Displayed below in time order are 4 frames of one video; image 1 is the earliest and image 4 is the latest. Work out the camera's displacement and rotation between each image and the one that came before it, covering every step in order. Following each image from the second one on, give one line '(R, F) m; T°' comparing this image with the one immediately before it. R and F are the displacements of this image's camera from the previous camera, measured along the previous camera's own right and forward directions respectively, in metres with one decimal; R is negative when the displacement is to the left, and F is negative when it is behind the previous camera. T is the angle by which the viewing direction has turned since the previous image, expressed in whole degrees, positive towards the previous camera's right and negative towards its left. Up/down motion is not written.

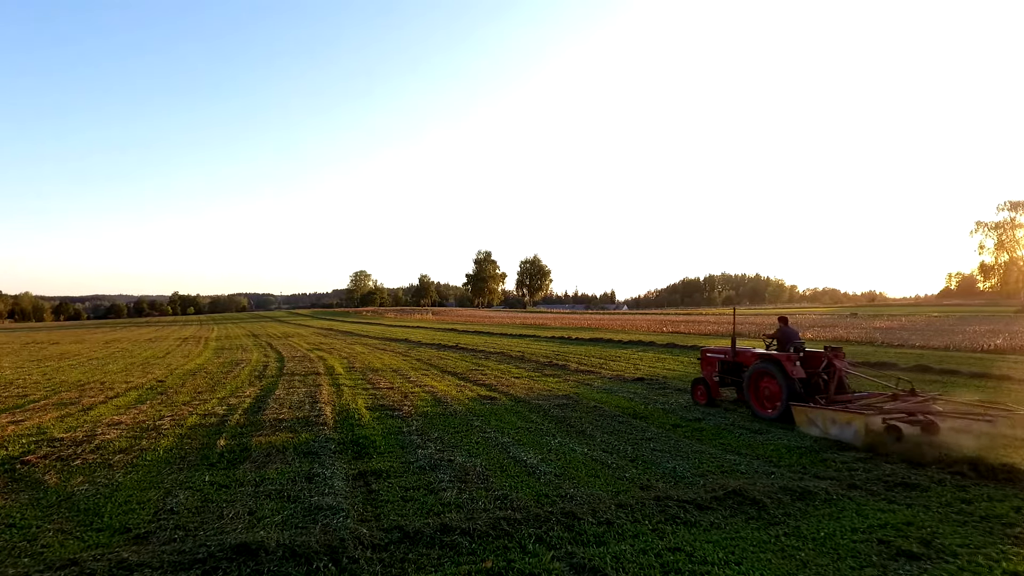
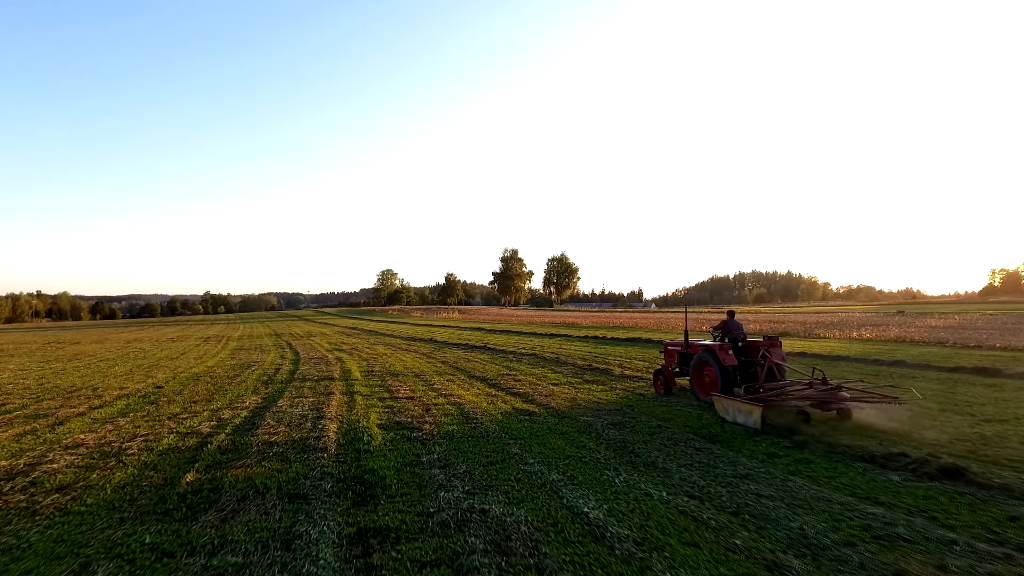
(-0.3, +1.8) m; -3°
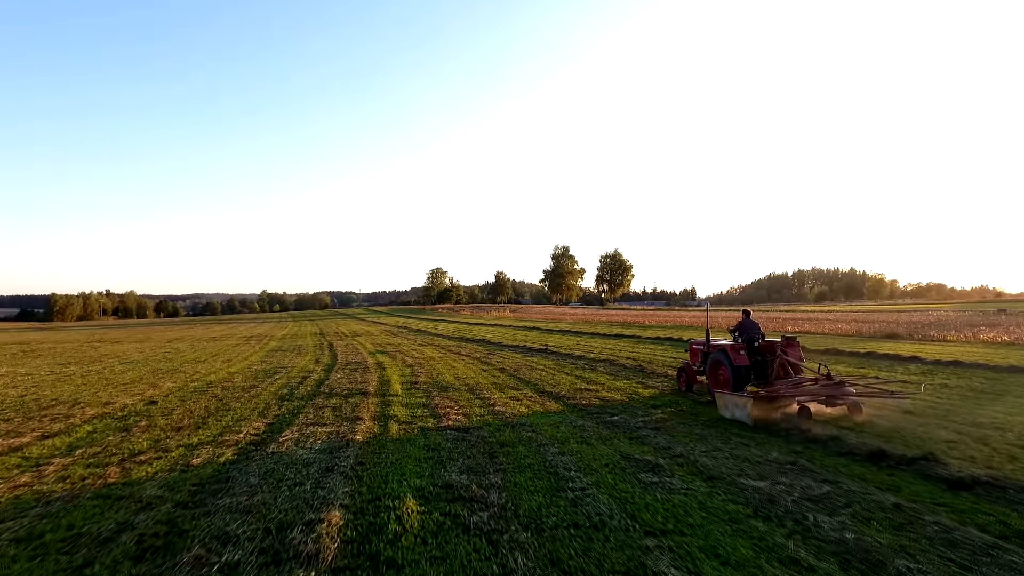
(-0.7, +3.2) m; -5°
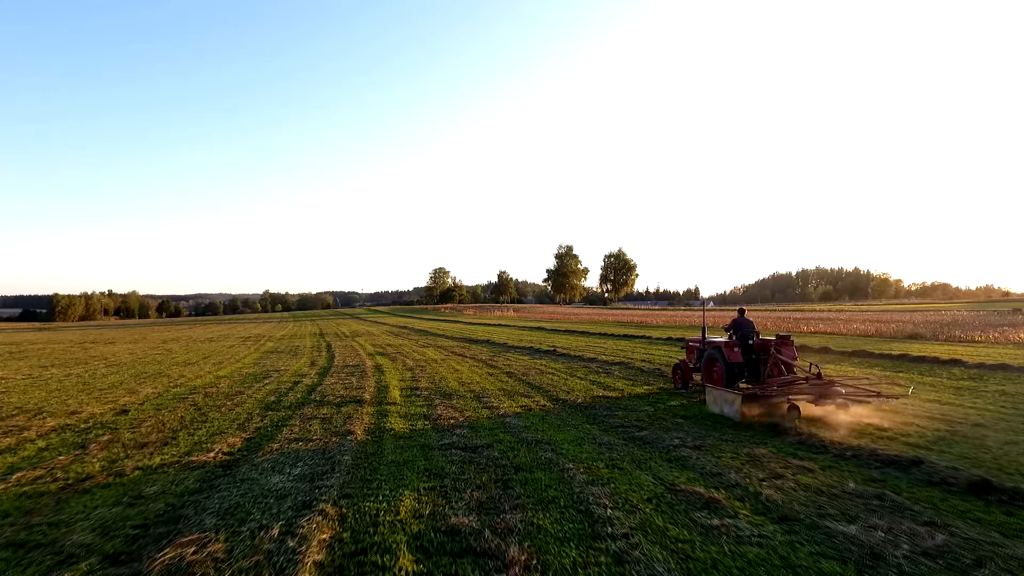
(-0.1, +1.1) m; 0°
